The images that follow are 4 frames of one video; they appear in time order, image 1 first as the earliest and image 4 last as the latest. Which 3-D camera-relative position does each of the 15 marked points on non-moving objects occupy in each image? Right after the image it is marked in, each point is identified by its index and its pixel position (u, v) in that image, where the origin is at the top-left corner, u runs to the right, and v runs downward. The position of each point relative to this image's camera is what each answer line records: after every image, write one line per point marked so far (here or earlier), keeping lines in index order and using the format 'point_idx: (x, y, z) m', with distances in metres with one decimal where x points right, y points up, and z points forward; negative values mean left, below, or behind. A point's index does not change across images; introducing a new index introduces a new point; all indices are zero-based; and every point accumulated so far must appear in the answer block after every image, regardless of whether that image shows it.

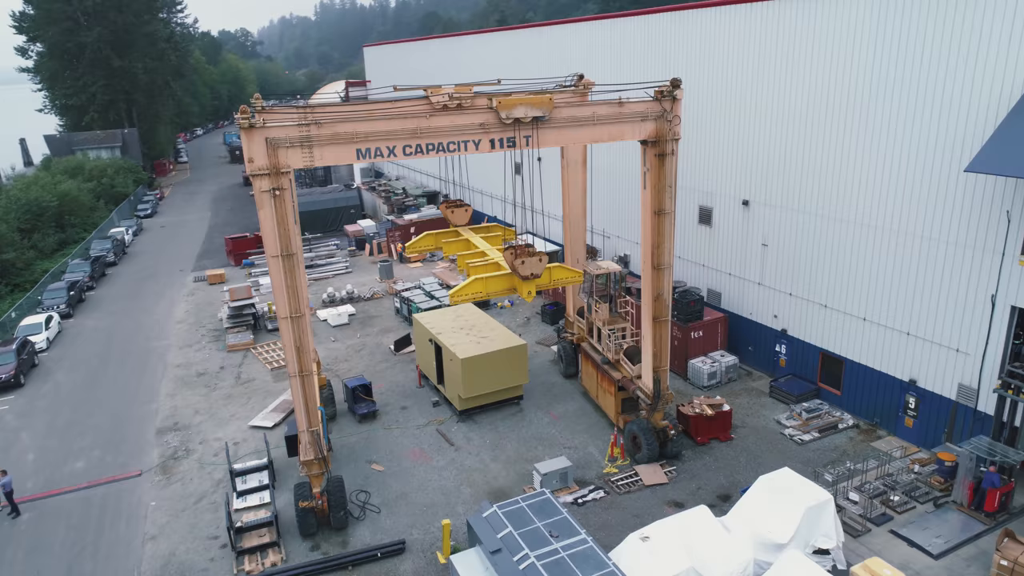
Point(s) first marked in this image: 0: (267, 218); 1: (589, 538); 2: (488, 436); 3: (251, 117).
0: (-4.5, +1.3, +12.3) m
1: (+1.2, -3.8, +10.2) m
2: (-0.6, -4.0, +18.1) m
3: (-4.6, +3.0, +11.7) m
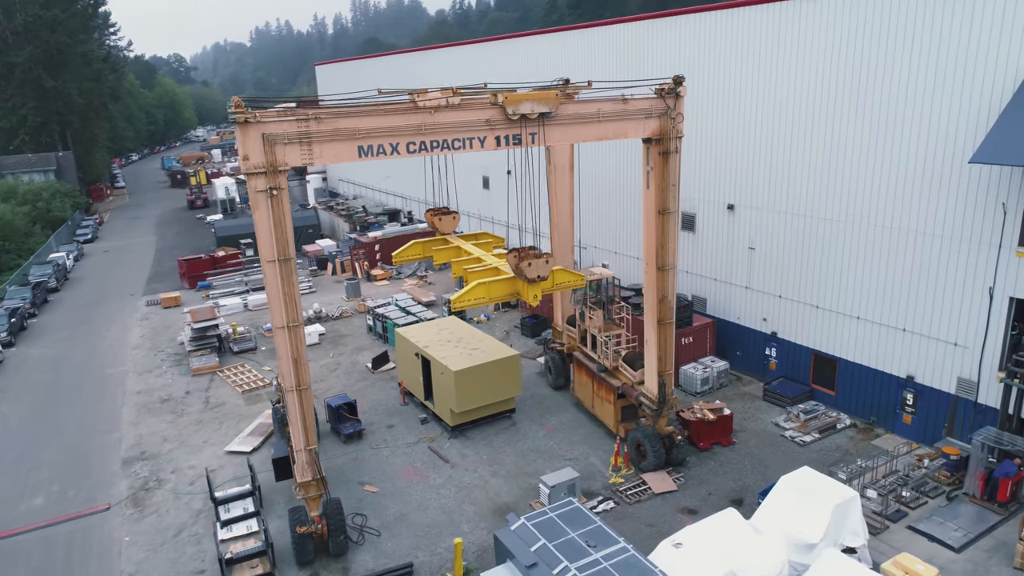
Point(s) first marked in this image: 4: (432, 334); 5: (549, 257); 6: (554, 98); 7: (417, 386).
0: (-4.3, +1.2, +11.5) m
1: (+1.7, -3.7, +9.6) m
2: (-0.7, -4.3, +17.4) m
3: (-4.4, +2.9, +10.9) m
4: (-2.4, -1.4, +19.9) m
5: (+0.8, +0.7, +13.6) m
6: (+0.8, +3.6, +12.7) m
7: (-2.8, -2.9, +19.5) m
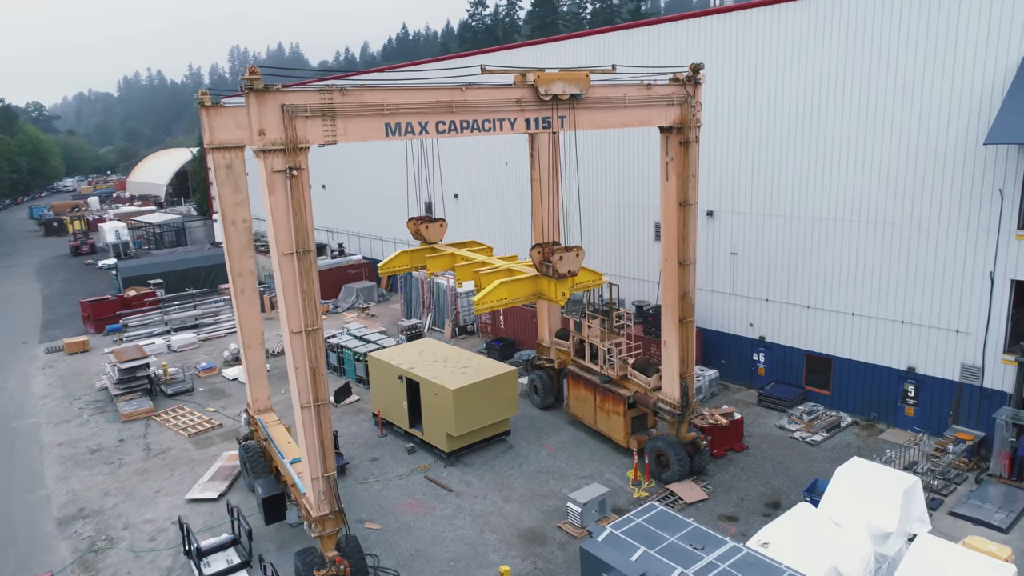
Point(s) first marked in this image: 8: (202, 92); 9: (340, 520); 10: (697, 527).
0: (-3.5, +1.2, +9.8) m
1: (+3.0, -3.3, +8.6) m
2: (-0.6, -4.5, +15.8) m
3: (-3.5, +3.0, +9.4) m
4: (-2.7, -1.9, +18.3) m
5: (+1.3, +0.7, +12.7) m
6: (+1.3, +3.8, +12.0) m
7: (-3.0, -3.3, +17.7) m
8: (-6.3, +4.0, +13.4) m
9: (-2.9, -3.9, +11.1) m
10: (+2.5, -3.3, +9.1) m
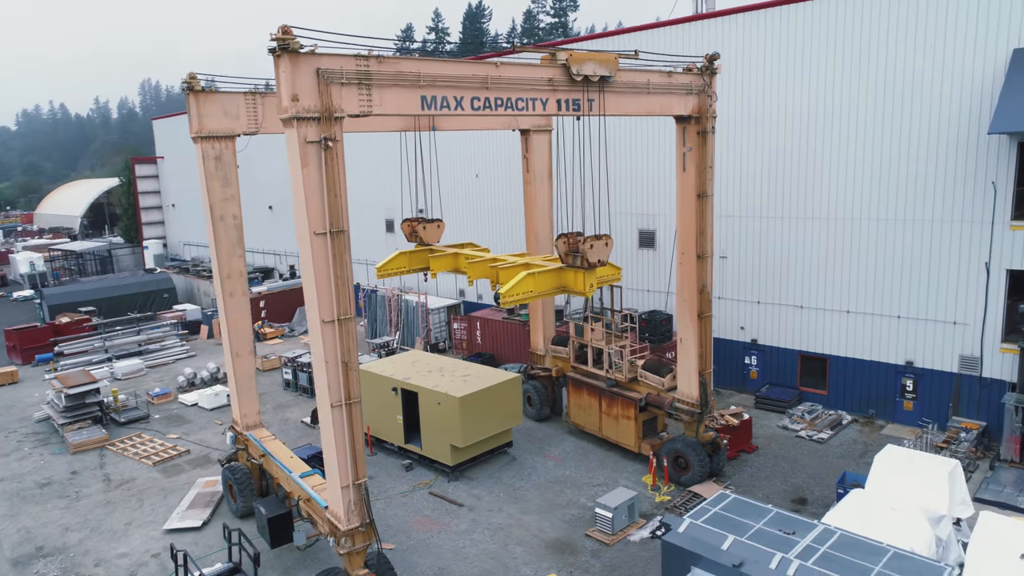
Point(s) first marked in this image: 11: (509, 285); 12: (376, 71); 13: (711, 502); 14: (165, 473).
0: (-2.7, +1.4, +8.9) m
1: (+3.9, -2.9, +8.1) m
2: (-0.3, -4.5, +14.9) m
3: (-2.8, +3.2, +8.6) m
4: (-2.8, -2.0, +17.3) m
5: (+1.7, +0.9, +12.2) m
6: (+1.8, +3.9, +11.6) m
7: (-2.9, -3.5, +16.6) m
8: (-5.9, +4.0, +12.3) m
9: (-2.1, -3.7, +10.0) m
10: (+3.4, -2.9, +8.6) m
11: (-0.1, +0.1, +11.9) m
12: (-1.9, +3.0, +9.3) m
13: (+2.6, -2.9, +8.9) m
14: (-8.6, -4.6, +16.5) m
